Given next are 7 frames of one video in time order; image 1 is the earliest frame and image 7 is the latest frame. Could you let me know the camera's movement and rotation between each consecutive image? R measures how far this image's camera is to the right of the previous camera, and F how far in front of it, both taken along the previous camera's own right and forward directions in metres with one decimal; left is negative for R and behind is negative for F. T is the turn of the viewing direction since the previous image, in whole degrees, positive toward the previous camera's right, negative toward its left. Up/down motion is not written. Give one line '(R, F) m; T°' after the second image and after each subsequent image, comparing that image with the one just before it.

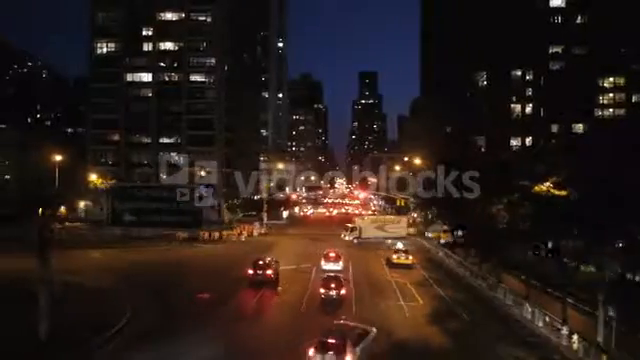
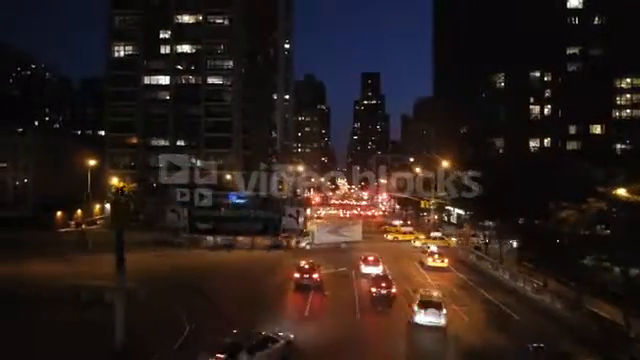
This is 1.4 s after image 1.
(-3.1, 0.0) m; 0°
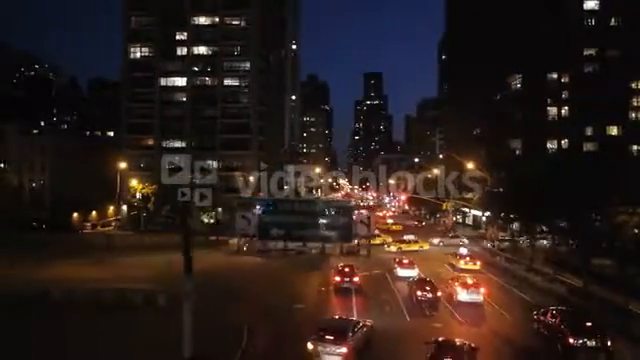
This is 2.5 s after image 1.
(-2.8, 0.0) m; 0°
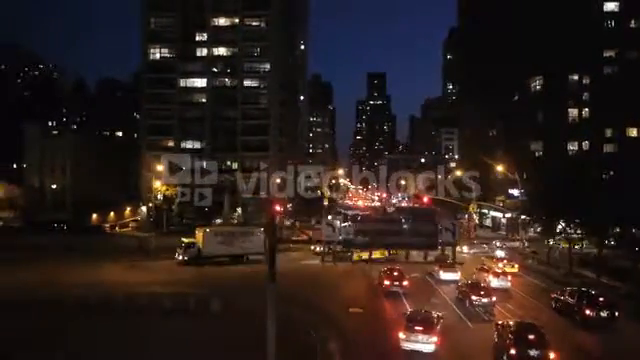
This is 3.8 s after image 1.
(-3.4, 0.0) m; 0°
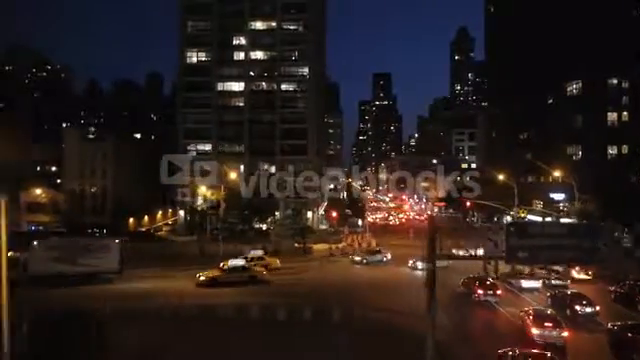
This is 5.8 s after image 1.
(-6.4, 0.0) m; 0°
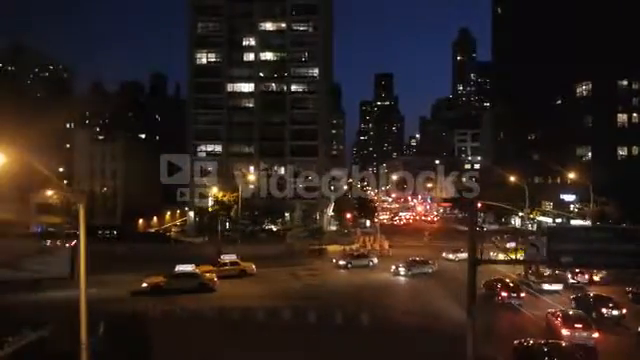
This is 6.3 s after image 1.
(-1.7, 0.0) m; 0°
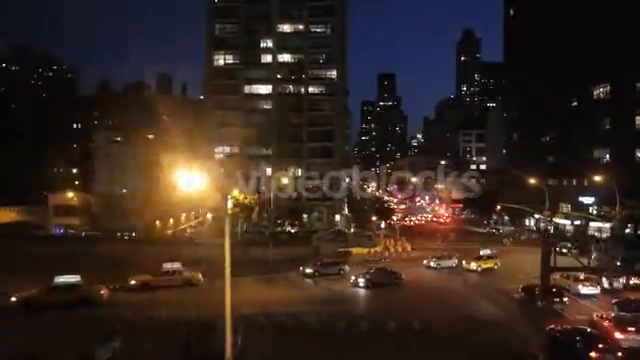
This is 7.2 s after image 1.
(-2.9, 0.0) m; 0°
